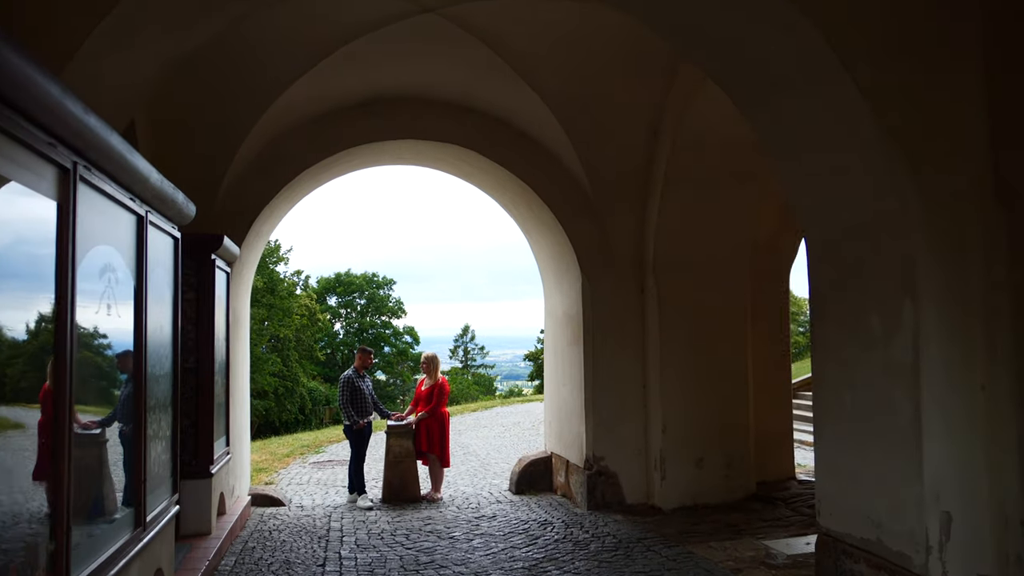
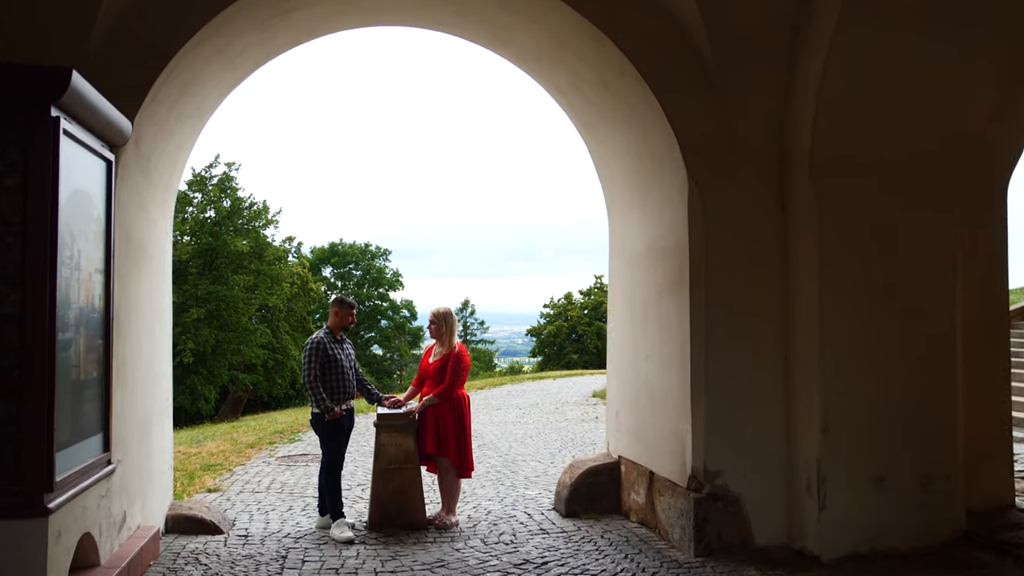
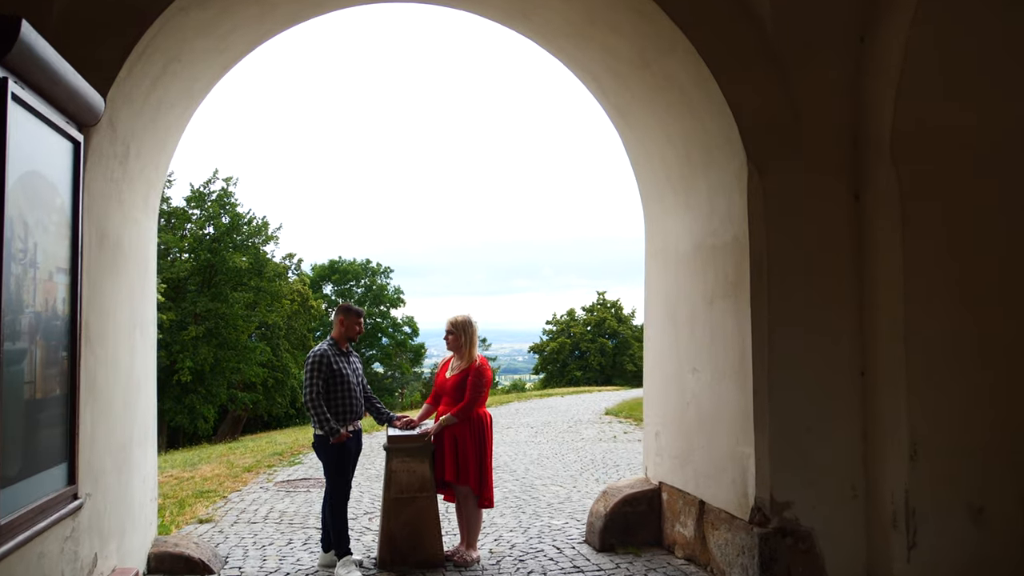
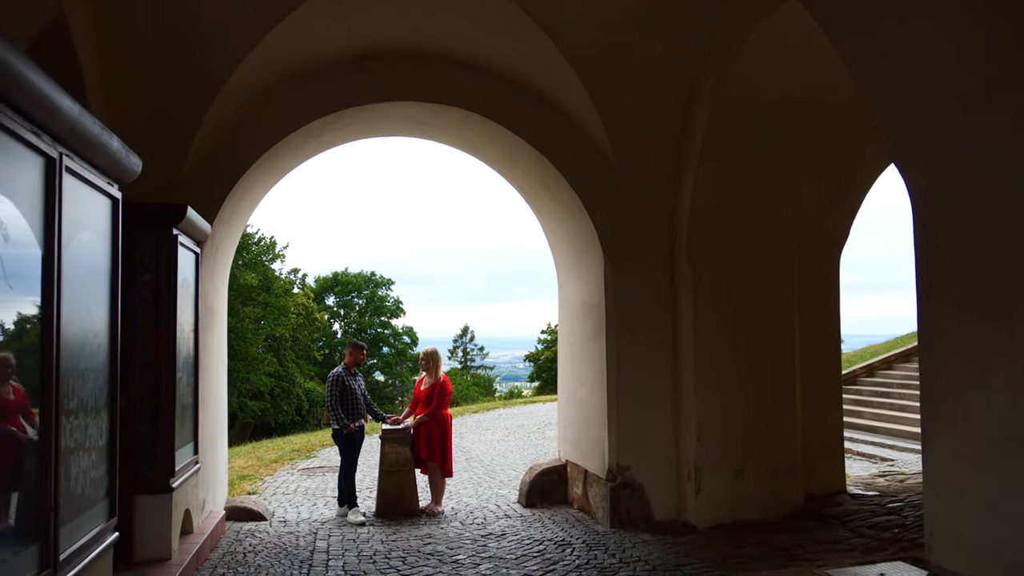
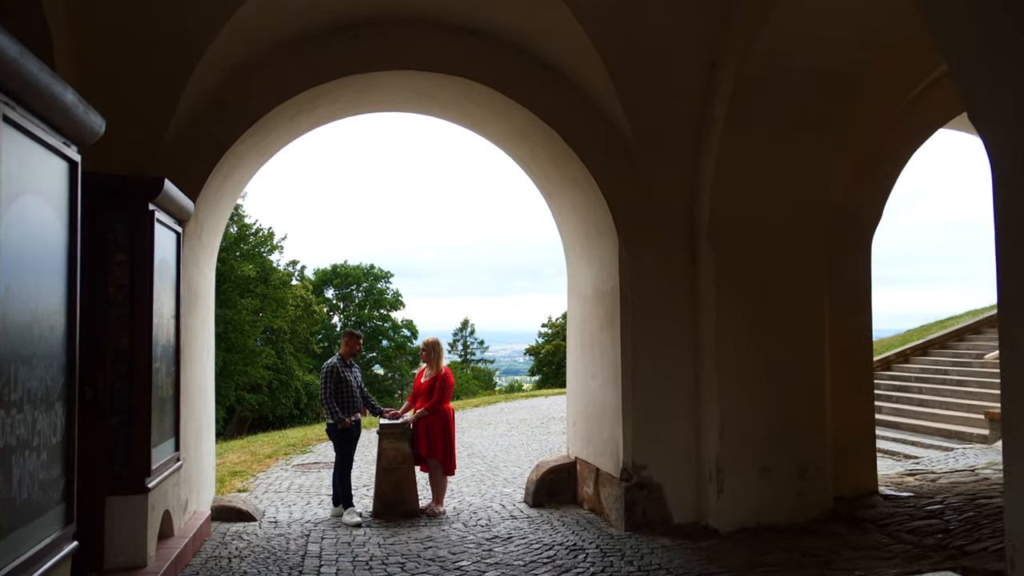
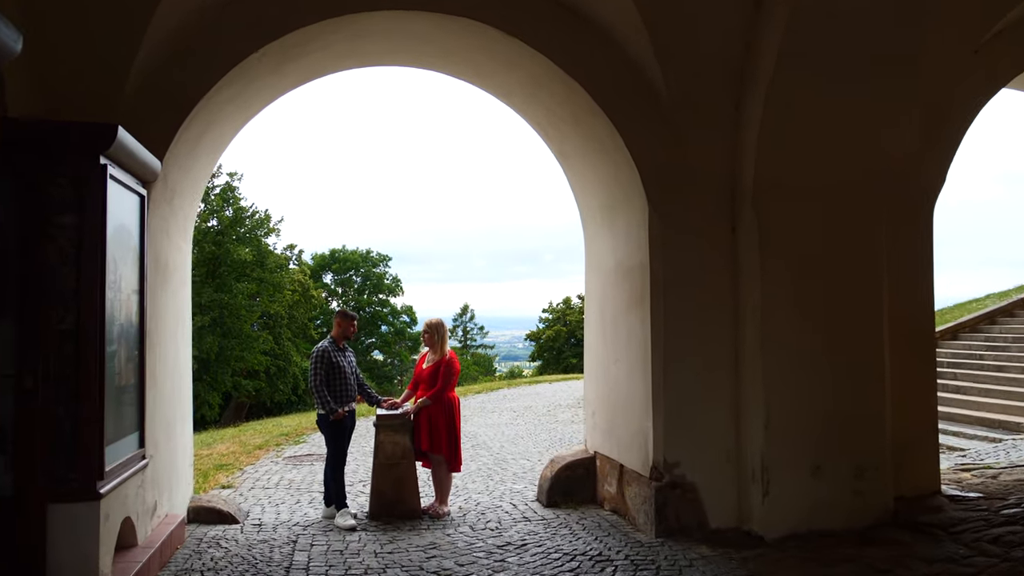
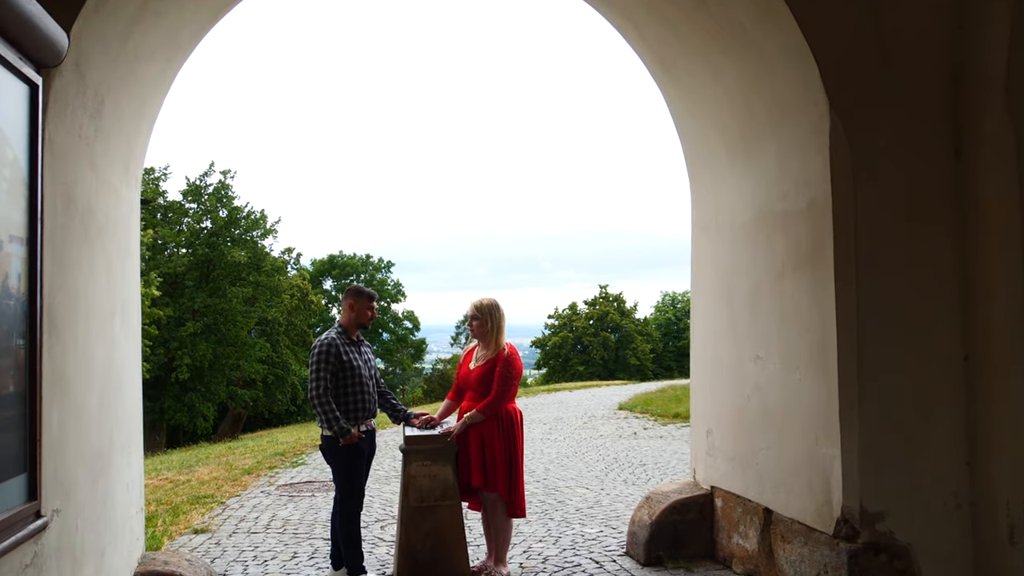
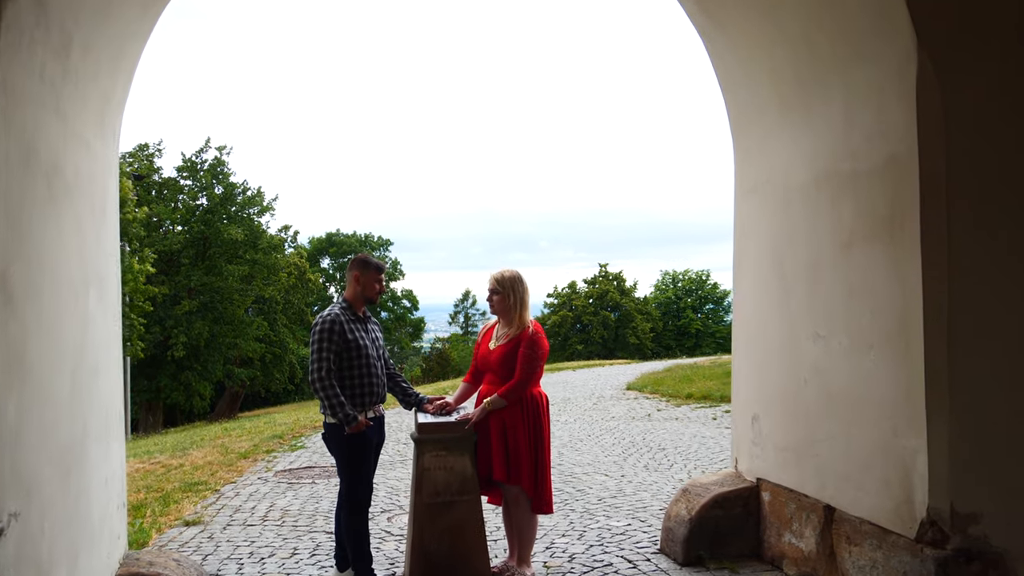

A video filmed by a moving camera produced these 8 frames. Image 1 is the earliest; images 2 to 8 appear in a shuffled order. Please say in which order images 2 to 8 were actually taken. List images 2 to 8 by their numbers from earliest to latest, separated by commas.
4, 5, 6, 2, 3, 7, 8
